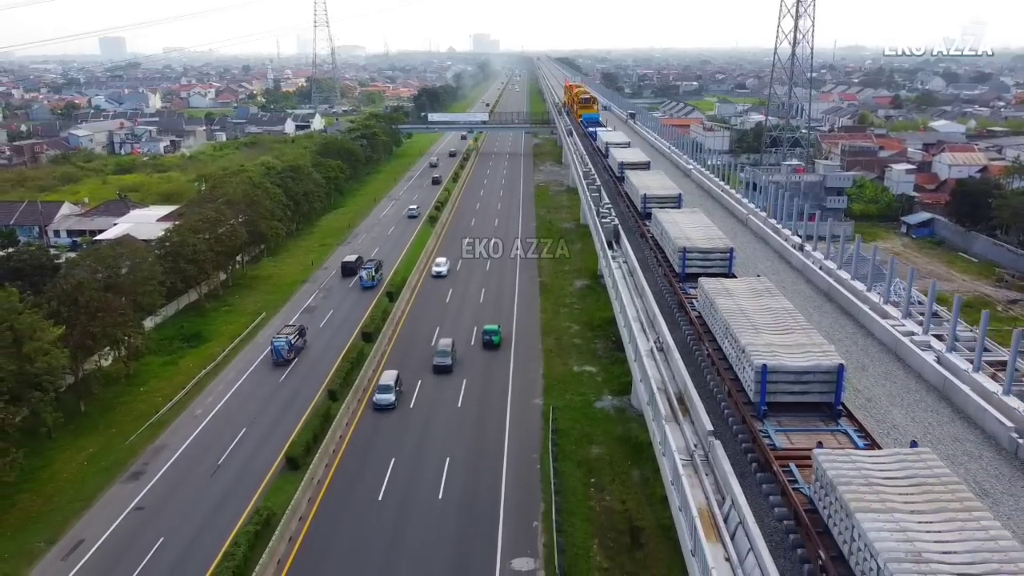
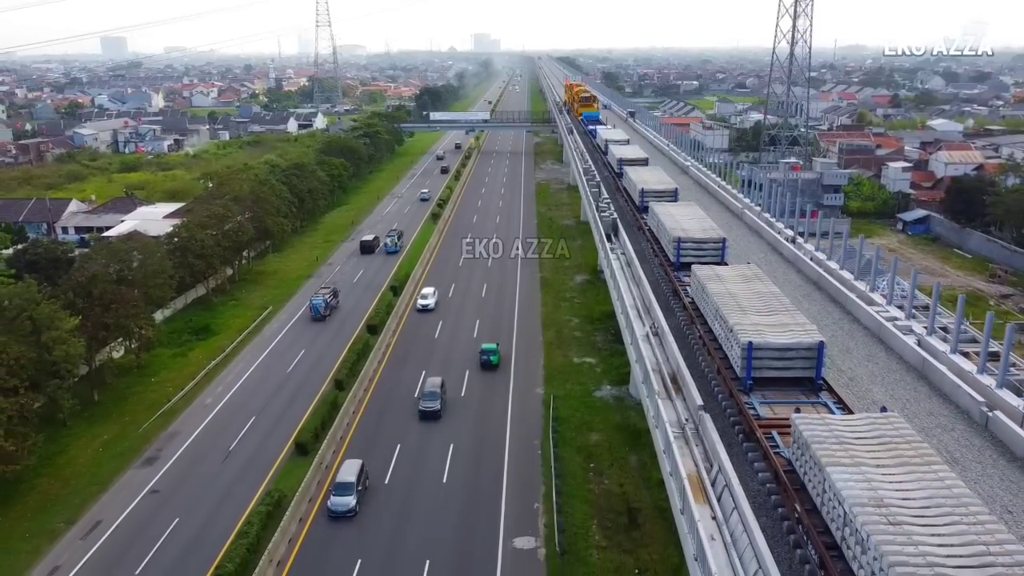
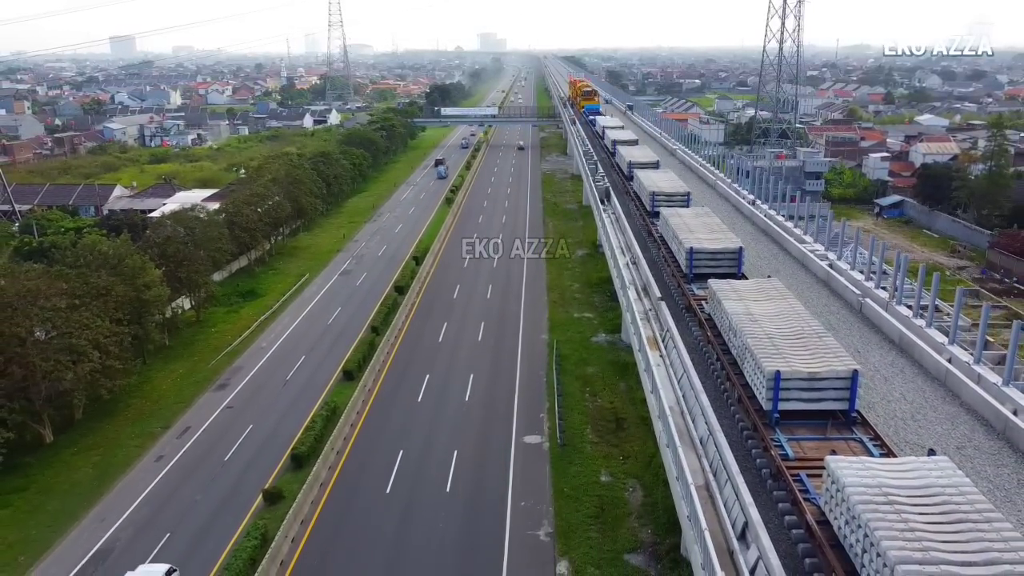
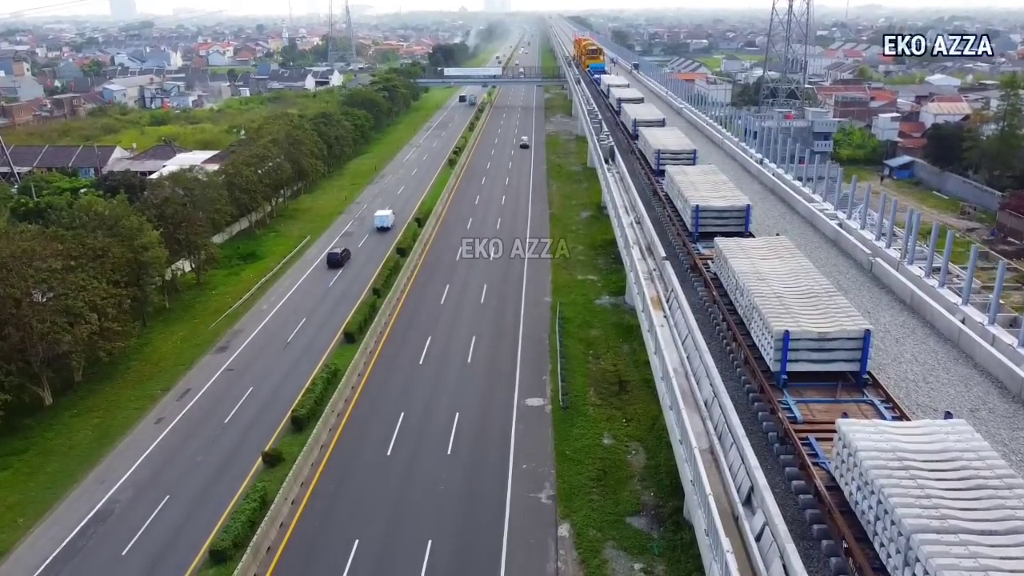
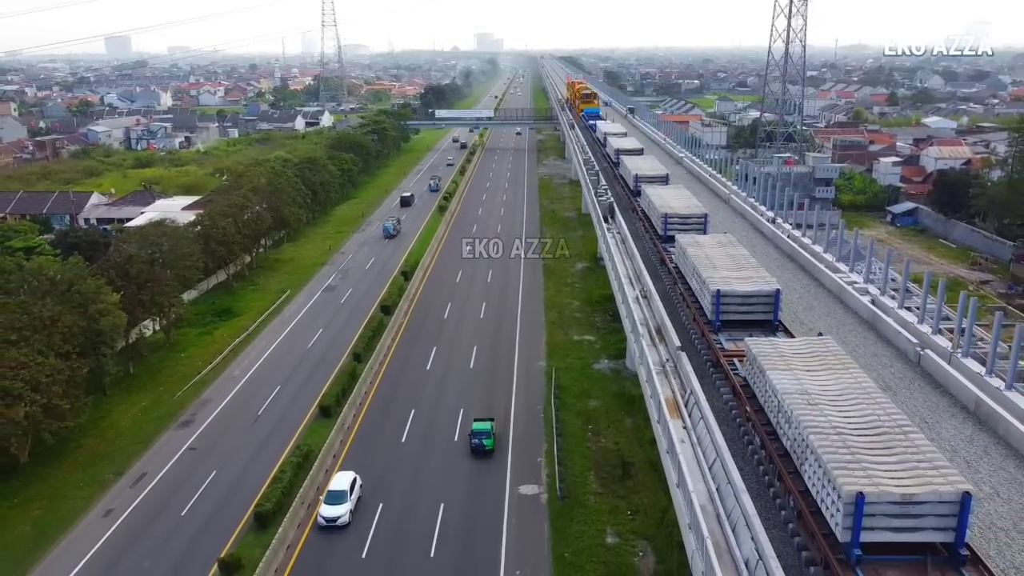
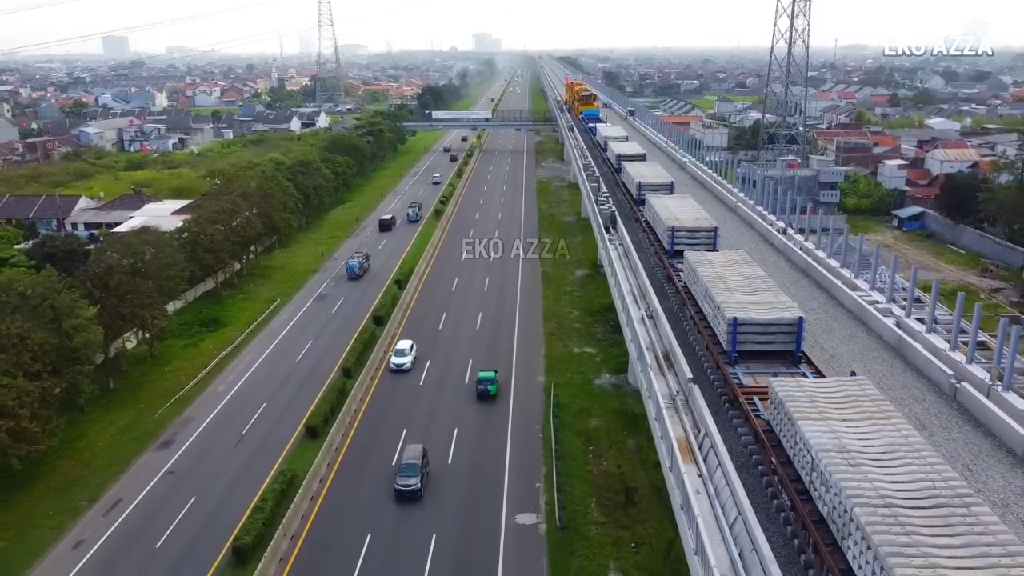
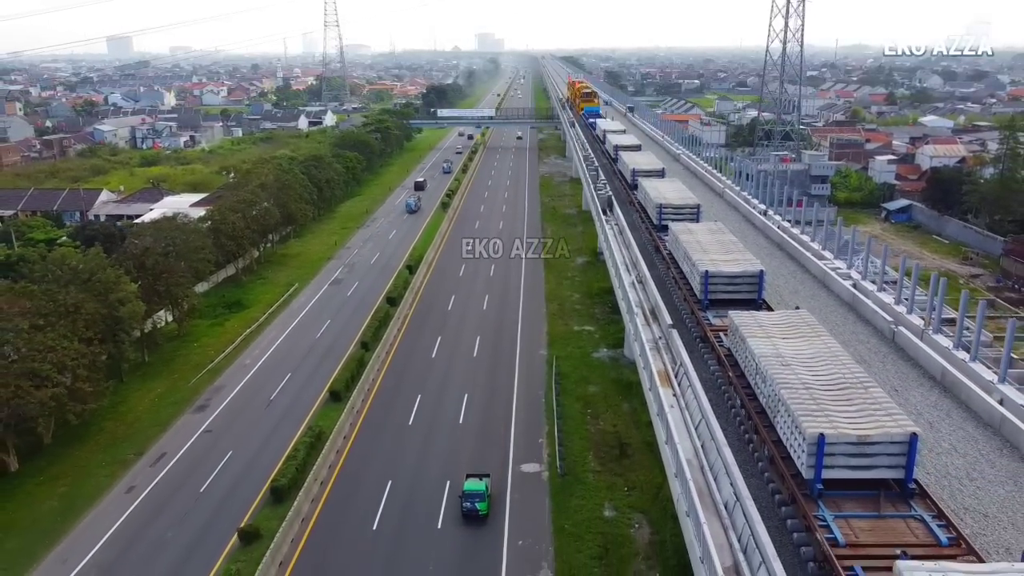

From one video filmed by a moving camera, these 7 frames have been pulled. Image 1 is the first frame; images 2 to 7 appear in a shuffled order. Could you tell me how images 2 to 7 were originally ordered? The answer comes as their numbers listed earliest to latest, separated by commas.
2, 6, 5, 7, 3, 4
